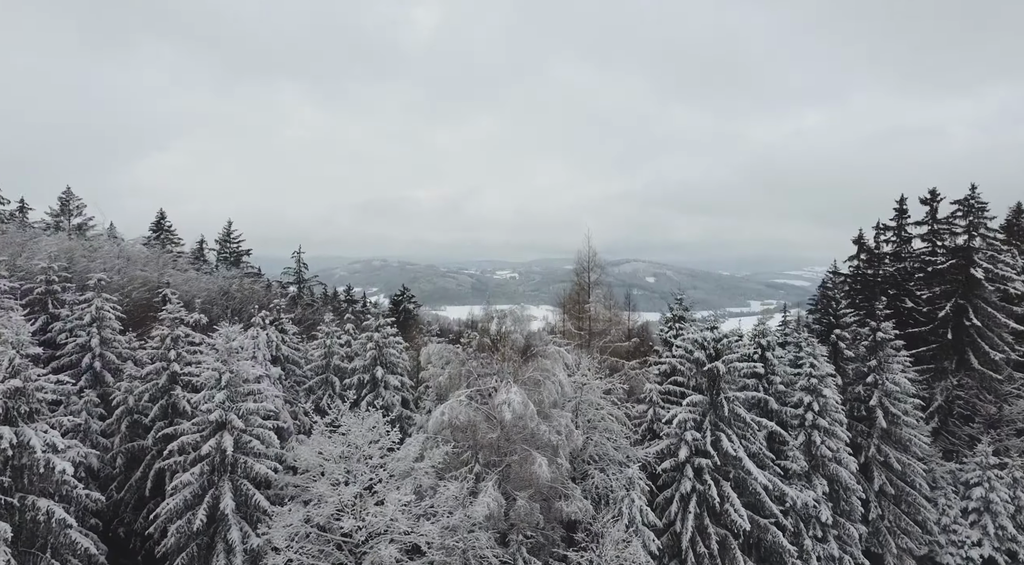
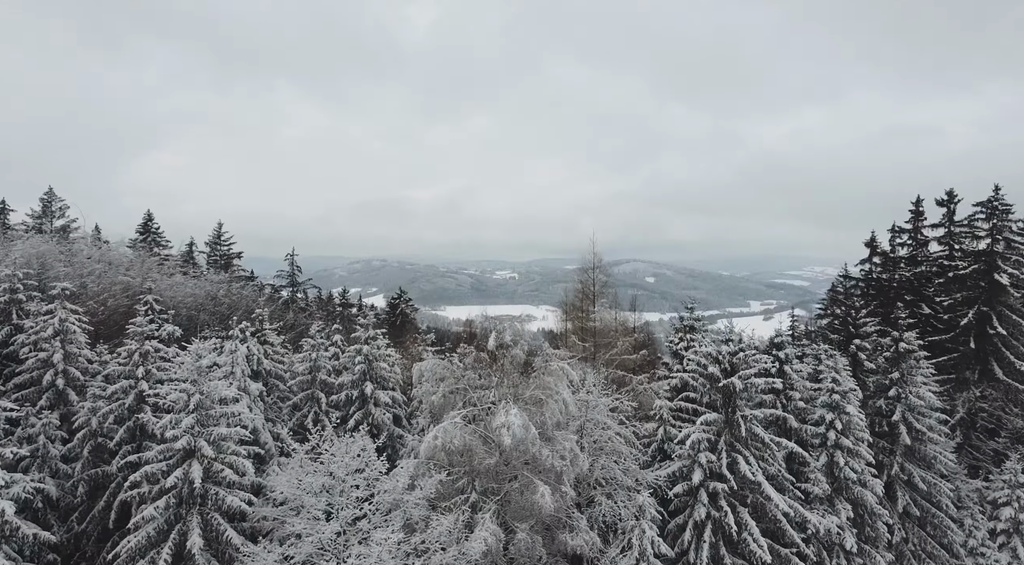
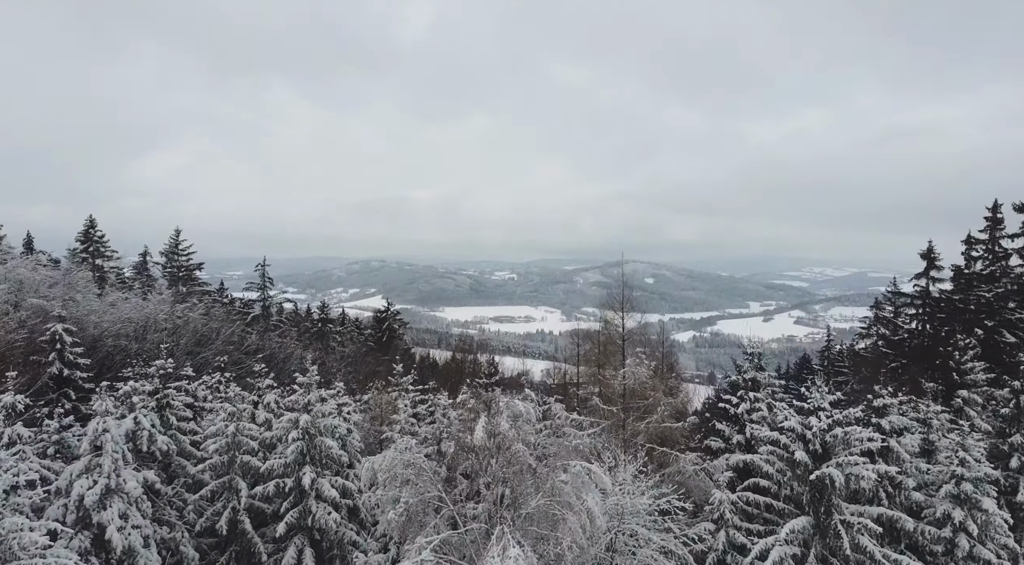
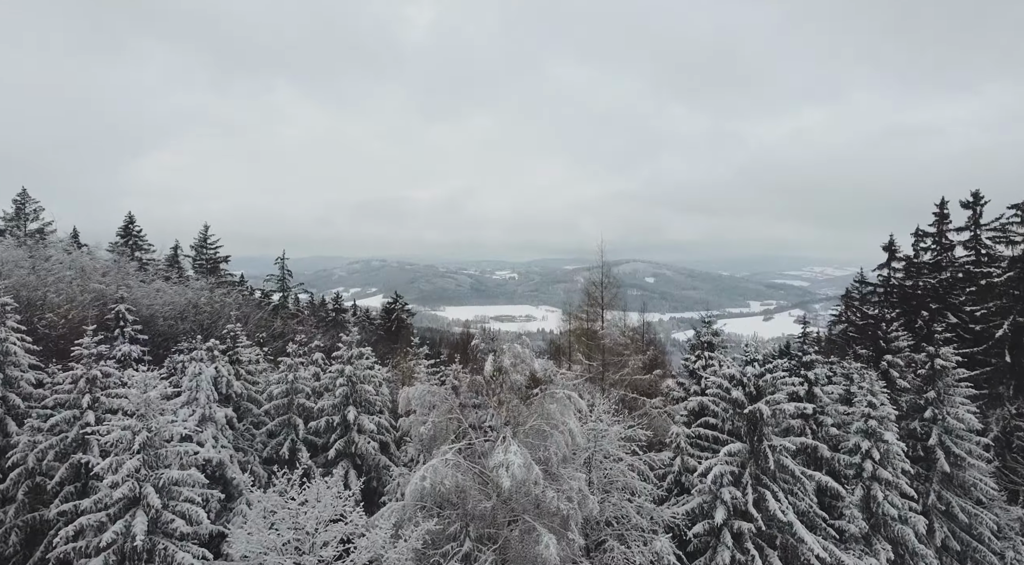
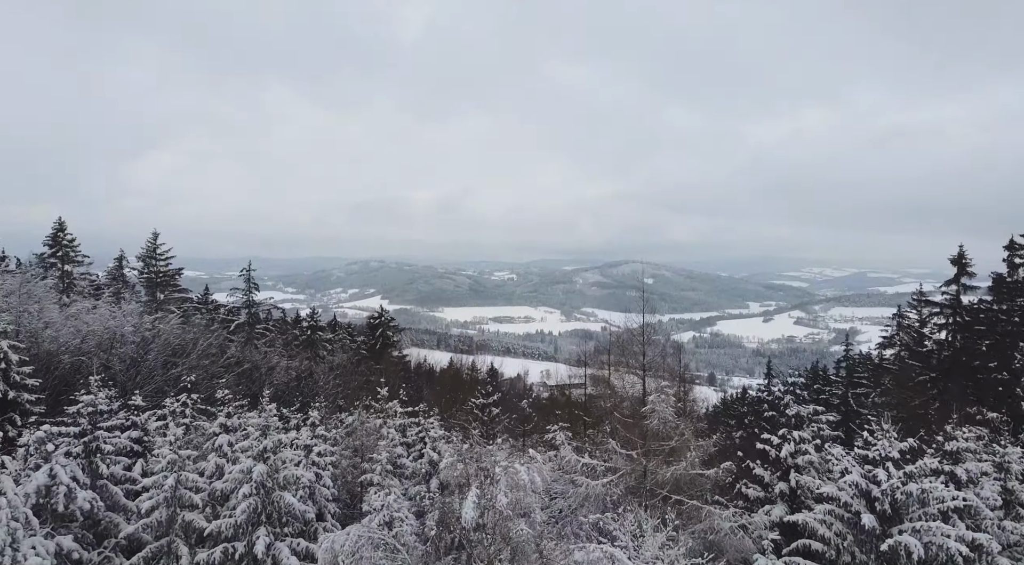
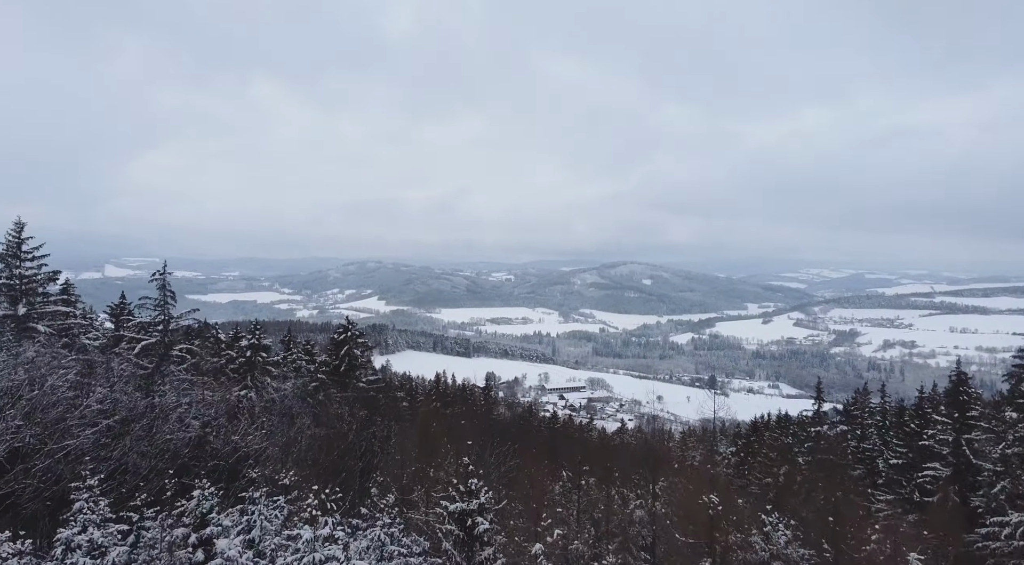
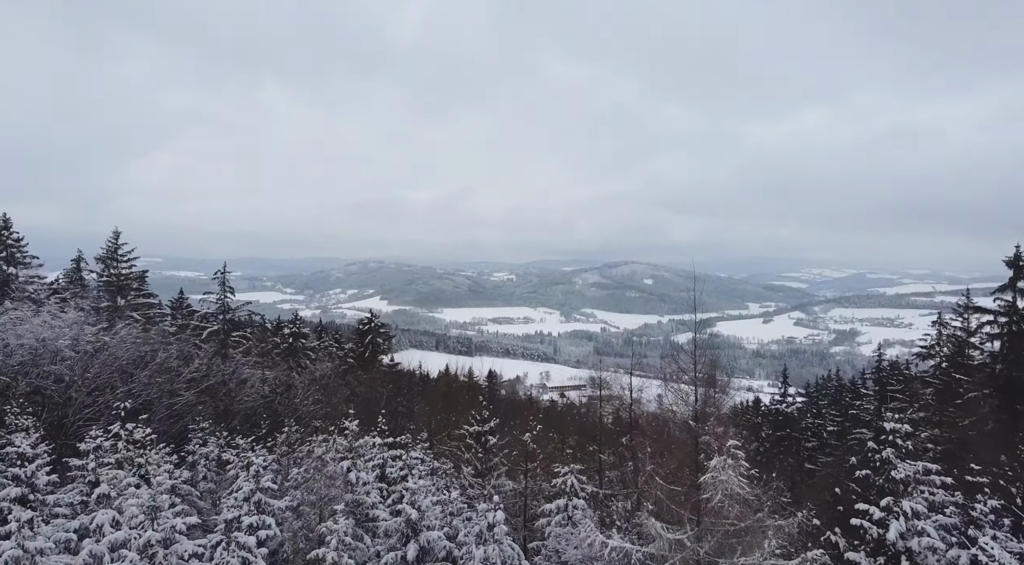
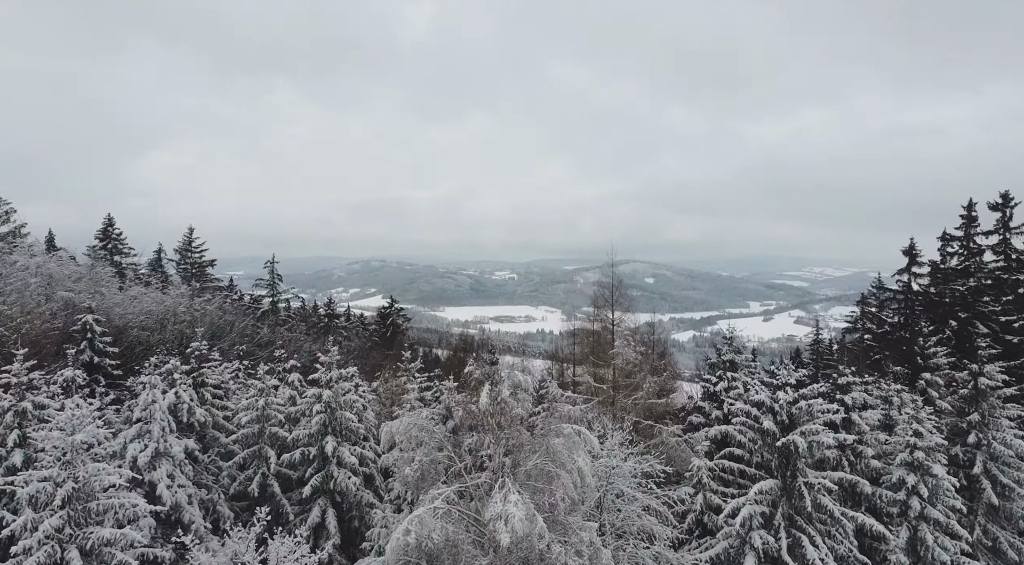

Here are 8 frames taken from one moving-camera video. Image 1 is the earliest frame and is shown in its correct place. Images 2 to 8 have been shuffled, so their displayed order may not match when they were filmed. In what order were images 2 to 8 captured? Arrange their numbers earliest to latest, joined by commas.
2, 4, 8, 3, 5, 7, 6
